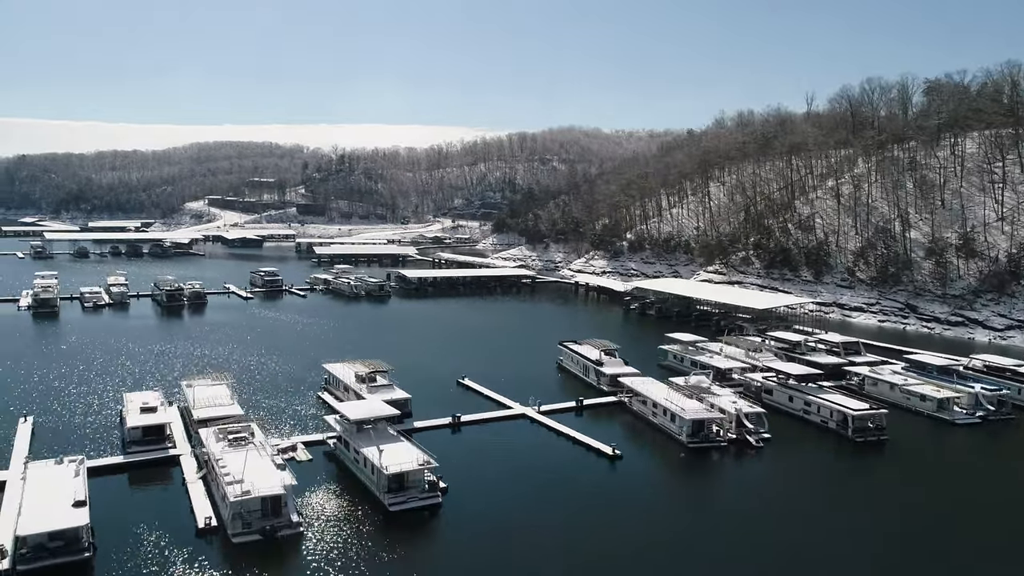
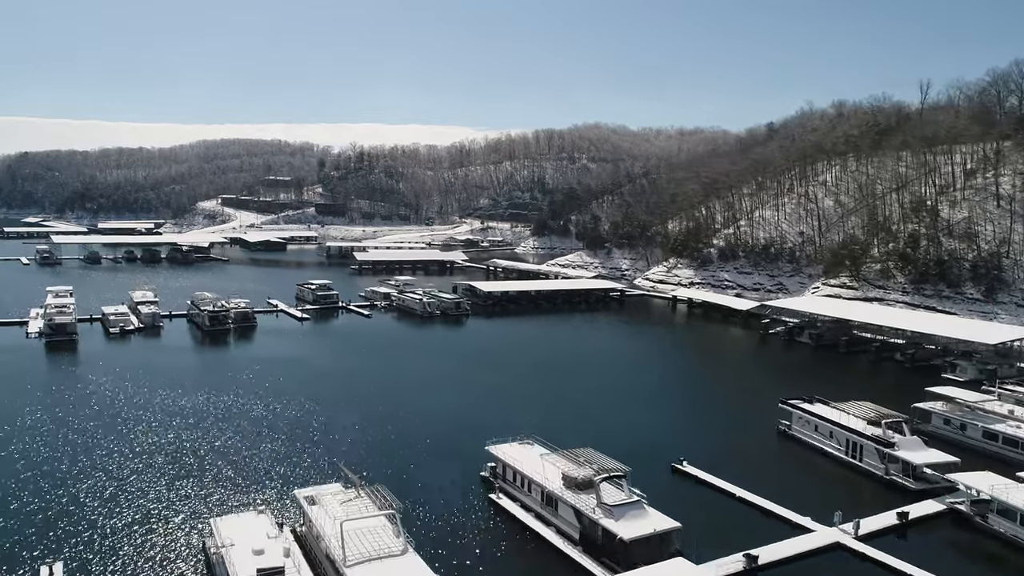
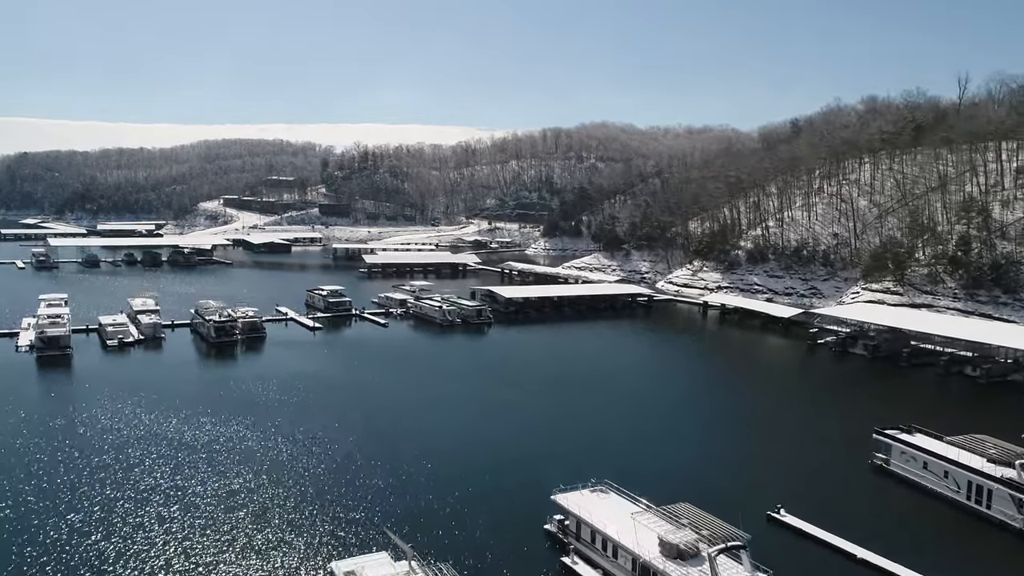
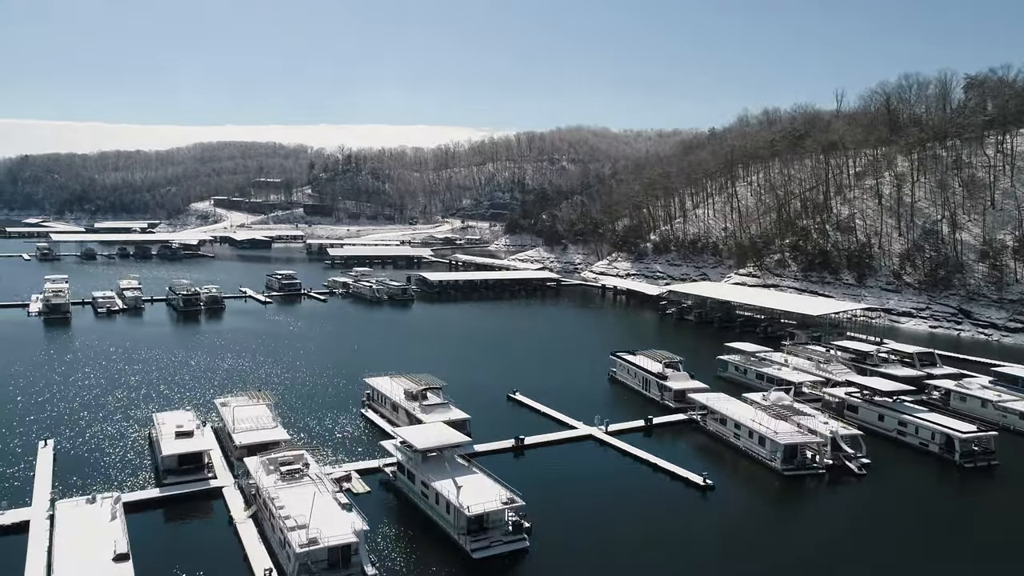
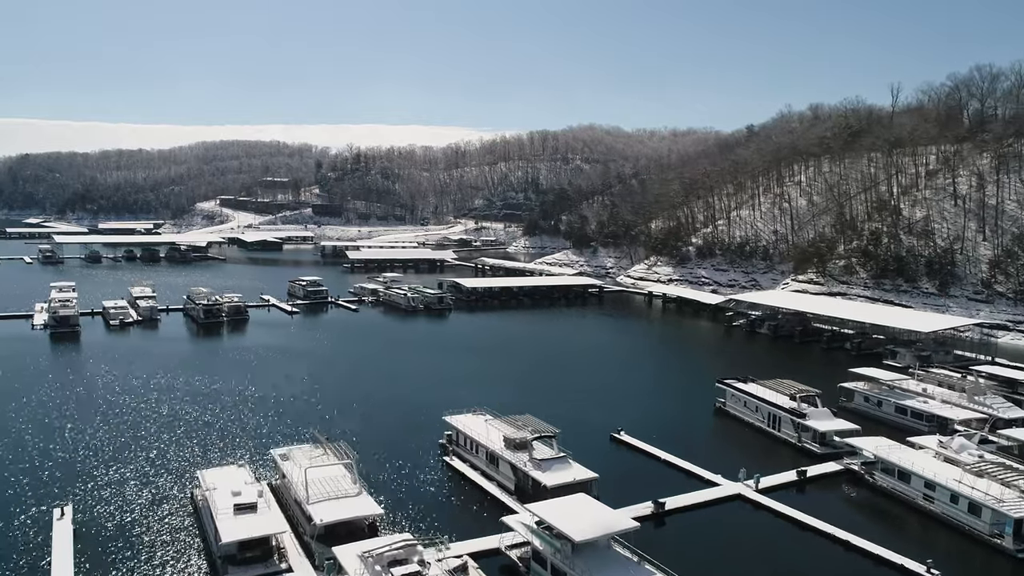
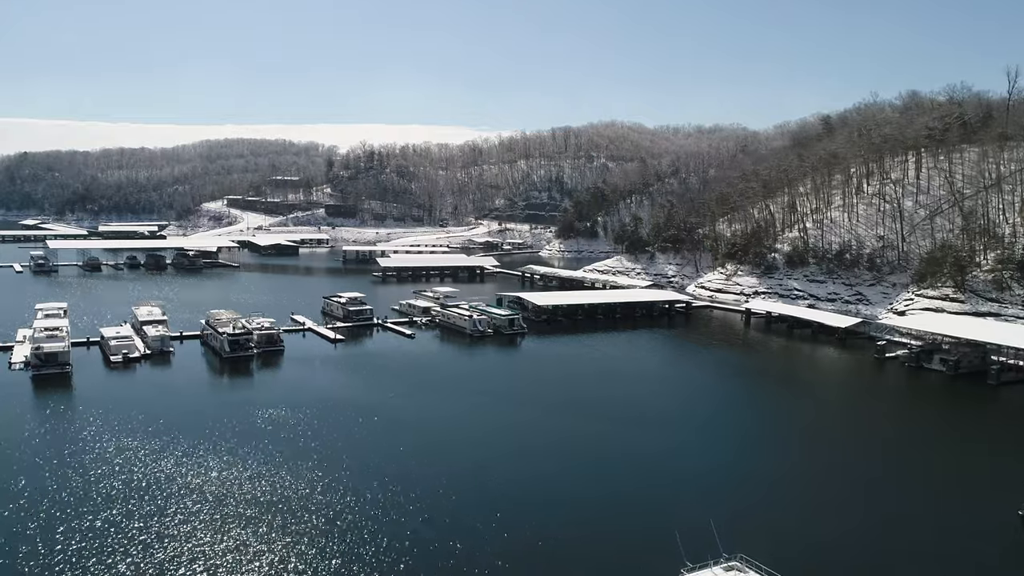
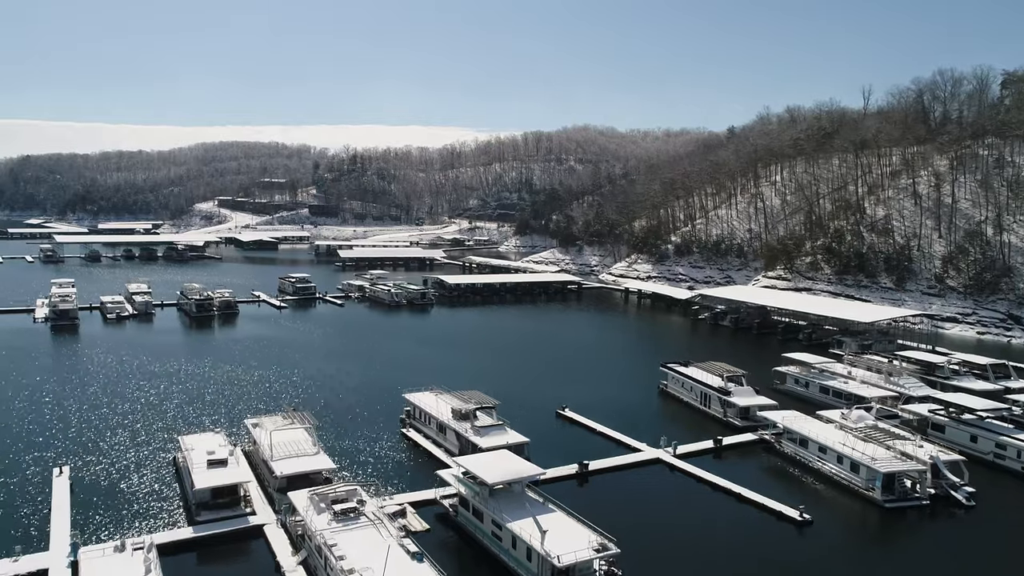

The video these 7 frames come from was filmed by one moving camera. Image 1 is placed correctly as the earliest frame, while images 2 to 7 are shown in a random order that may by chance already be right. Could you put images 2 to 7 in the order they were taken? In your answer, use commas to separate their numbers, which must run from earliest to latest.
4, 7, 5, 2, 3, 6
